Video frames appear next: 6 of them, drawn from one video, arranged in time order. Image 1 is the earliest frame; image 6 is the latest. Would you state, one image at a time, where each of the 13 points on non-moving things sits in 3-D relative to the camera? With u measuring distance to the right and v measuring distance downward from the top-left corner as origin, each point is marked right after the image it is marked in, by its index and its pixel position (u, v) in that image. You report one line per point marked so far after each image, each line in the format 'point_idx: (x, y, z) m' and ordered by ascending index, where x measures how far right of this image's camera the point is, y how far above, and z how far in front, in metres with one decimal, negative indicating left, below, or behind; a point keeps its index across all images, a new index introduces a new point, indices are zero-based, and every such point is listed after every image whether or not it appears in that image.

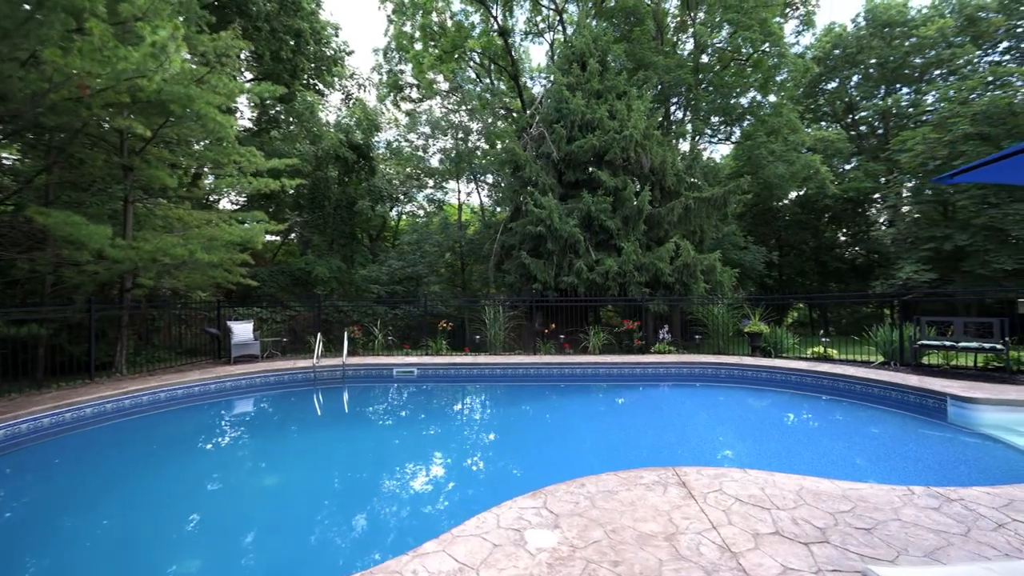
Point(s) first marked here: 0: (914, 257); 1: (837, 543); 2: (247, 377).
0: (+17.7, +1.4, +18.1) m
1: (+1.9, -1.5, +2.4) m
2: (-5.2, -1.8, +8.2) m
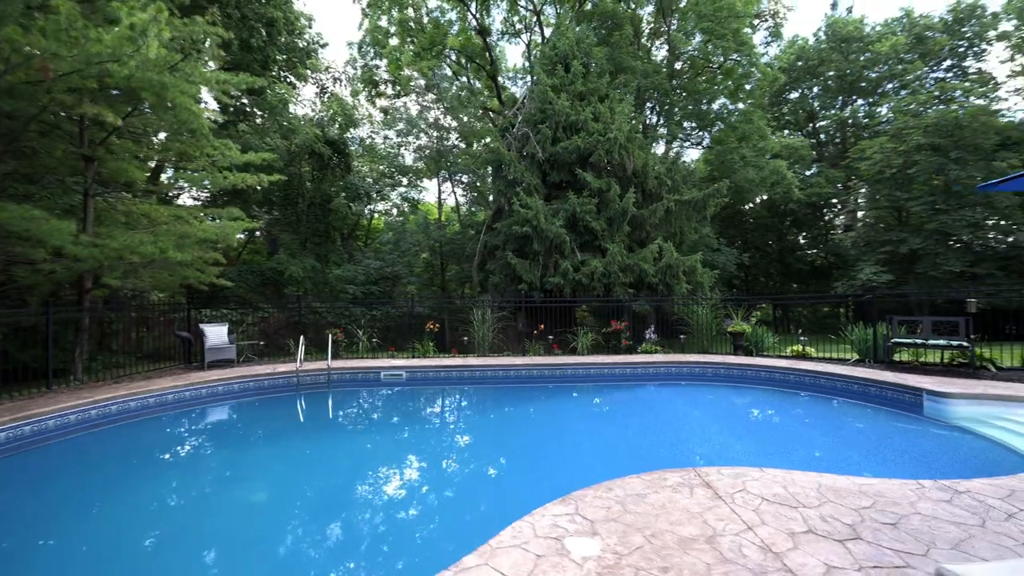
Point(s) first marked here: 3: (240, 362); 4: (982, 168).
0: (+16.8, +1.4, +19.2) m
1: (+2.2, -1.5, +2.5) m
2: (-5.3, -1.8, +7.8) m
3: (-5.9, -1.6, +9.0) m
4: (+19.2, +4.9, +16.9) m
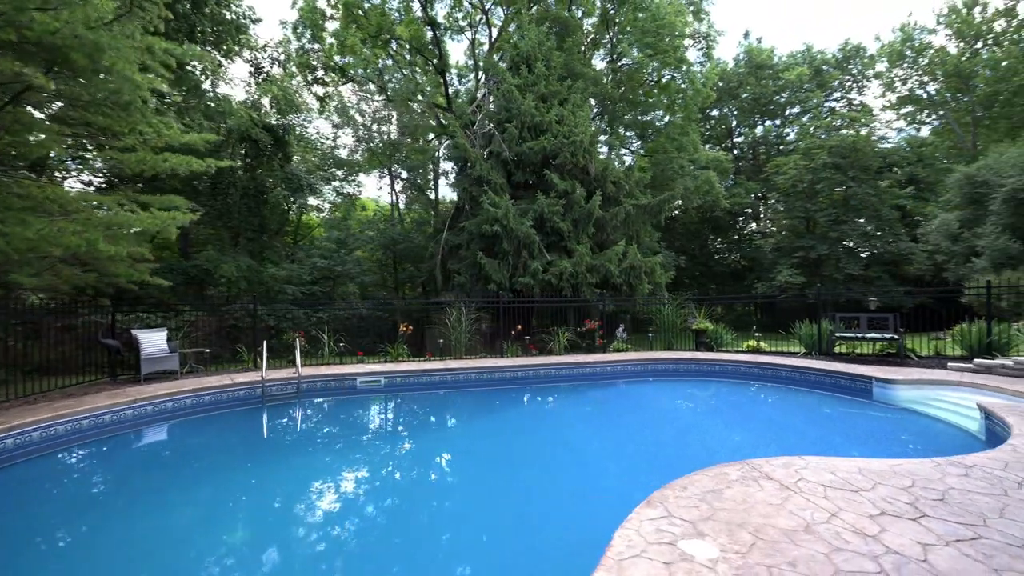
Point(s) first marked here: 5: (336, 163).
0: (+14.4, +1.3, +21.6) m
1: (+2.8, -1.5, +2.7) m
2: (-5.5, -1.8, +6.7) m
3: (-6.2, -1.6, +7.8) m
4: (+17.2, +4.9, +19.8) m
5: (-8.2, +5.8, +19.2) m
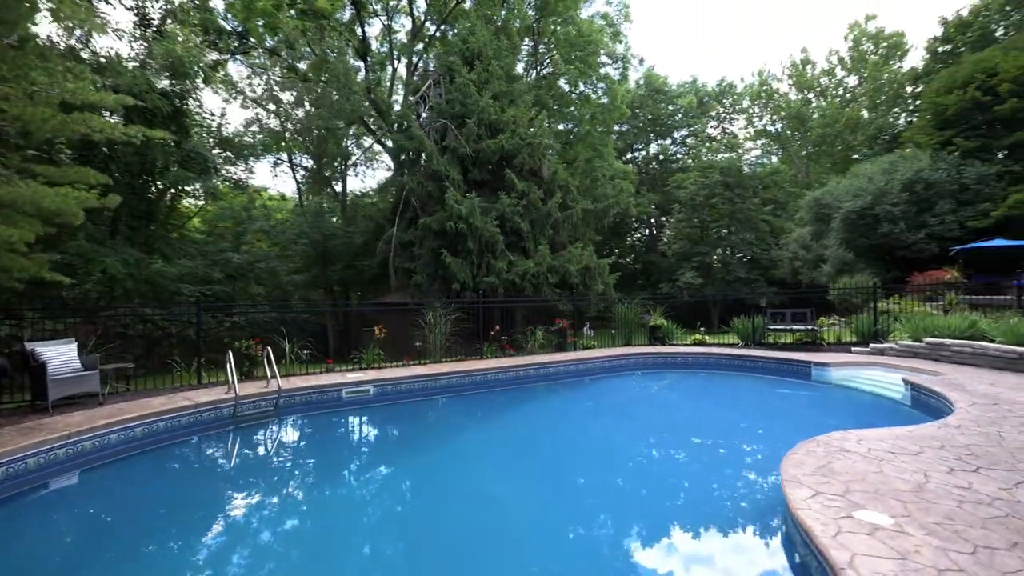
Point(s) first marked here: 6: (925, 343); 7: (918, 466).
0: (+10.5, +1.3, +24.6) m
1: (+3.9, -1.5, +3.5) m
2: (-5.1, -1.8, +5.2) m
3: (-6.1, -1.6, +6.1) m
4: (+13.6, +4.8, +23.6) m
5: (-10.9, +5.9, +16.7) m
6: (+8.4, -1.1, +8.4) m
7: (+3.3, -1.5, +3.4) m
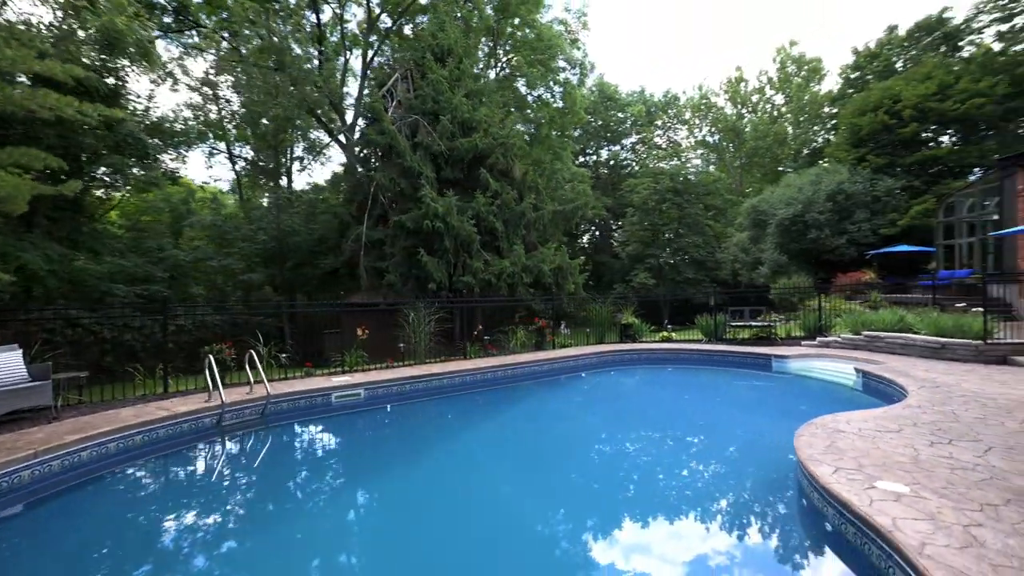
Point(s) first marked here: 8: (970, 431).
0: (+8.1, +1.3, +25.9) m
1: (+4.3, -1.5, +4.0) m
2: (-4.9, -1.8, +4.6) m
3: (-6.0, -1.6, +5.4) m
4: (+11.3, +4.9, +25.2) m
5: (-12.1, +5.9, +15.2) m
6: (+8.1, -1.1, +9.5) m
7: (+3.7, -1.5, +3.9) m
8: (+4.6, -1.5, +4.2) m
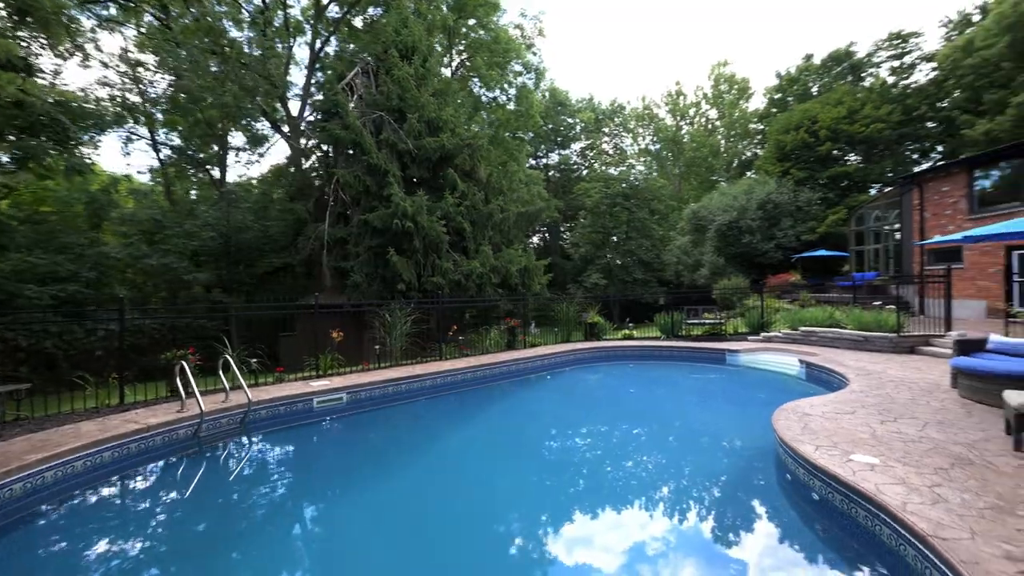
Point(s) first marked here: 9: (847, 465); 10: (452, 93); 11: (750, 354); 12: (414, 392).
0: (+5.2, +1.3, +26.9) m
1: (+4.4, -1.5, +4.7) m
2: (-4.8, -1.8, +4.1) m
3: (-6.0, -1.6, +4.7) m
4: (+8.5, +4.8, +26.7) m
5: (-13.3, +5.8, +13.7) m
6: (+7.4, -1.1, +10.7) m
7: (+3.8, -1.5, +4.5) m
8: (+4.7, -1.5, +4.9) m
9: (+2.7, -1.5, +3.4) m
10: (-2.0, +6.7, +14.2) m
11: (+5.7, -1.7, +10.2) m
12: (-1.9, -2.1, +8.4) m
